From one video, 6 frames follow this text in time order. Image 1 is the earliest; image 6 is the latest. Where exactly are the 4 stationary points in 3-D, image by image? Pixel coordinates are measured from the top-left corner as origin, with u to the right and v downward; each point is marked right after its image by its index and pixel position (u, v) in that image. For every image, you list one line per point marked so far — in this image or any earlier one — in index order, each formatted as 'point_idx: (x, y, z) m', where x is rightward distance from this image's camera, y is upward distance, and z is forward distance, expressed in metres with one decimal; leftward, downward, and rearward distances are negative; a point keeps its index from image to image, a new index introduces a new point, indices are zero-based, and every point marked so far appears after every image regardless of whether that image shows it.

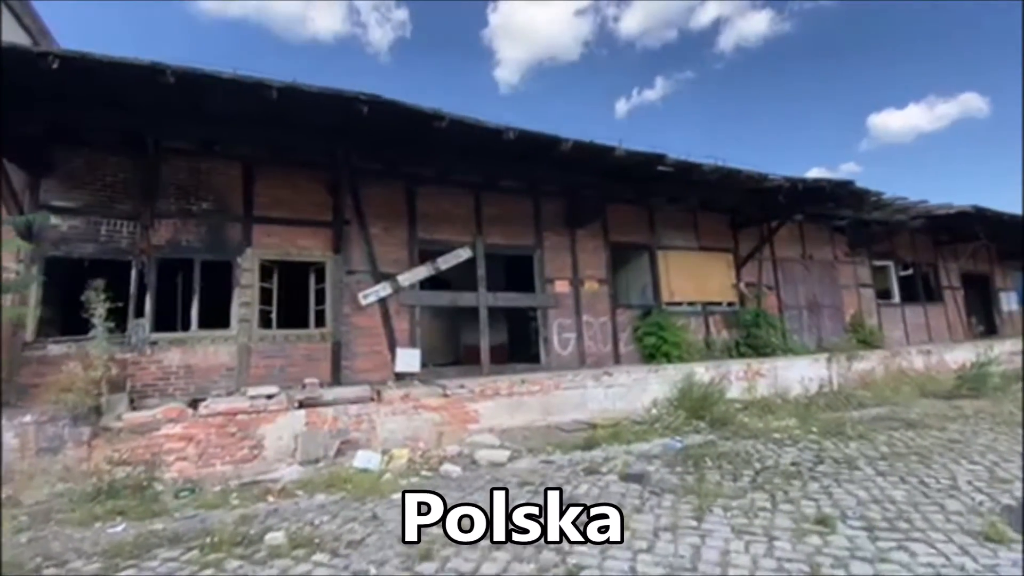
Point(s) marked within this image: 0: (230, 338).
0: (-3.8, -0.7, +6.4) m
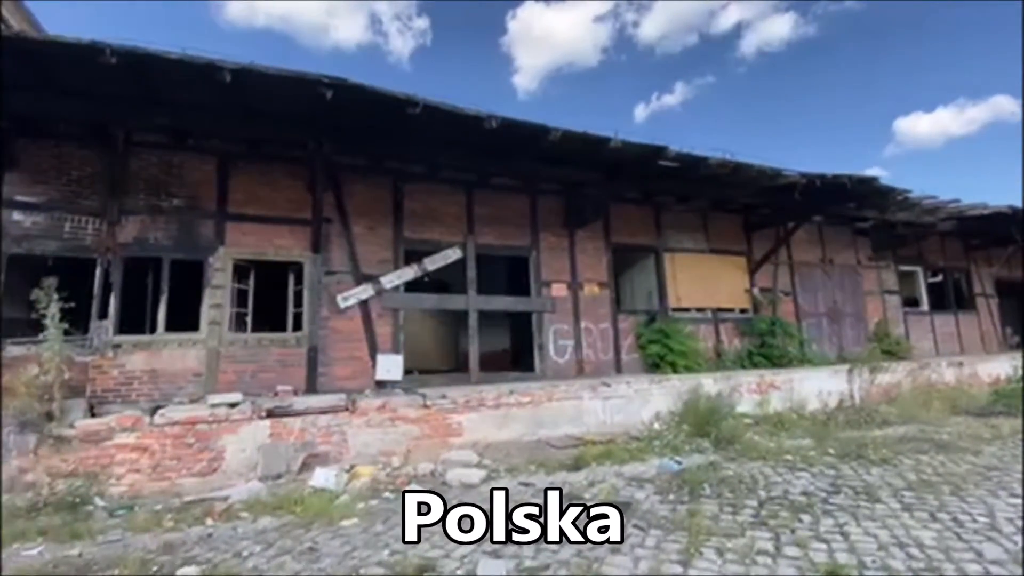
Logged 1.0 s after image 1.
0: (-3.9, -0.7, +6.0) m
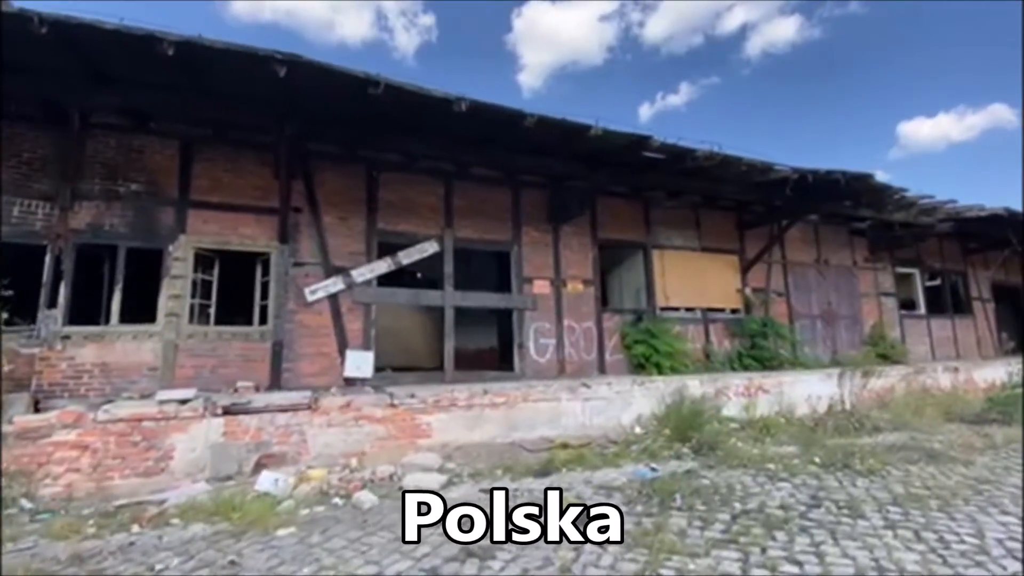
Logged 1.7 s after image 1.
0: (-4.3, -0.6, +5.8) m
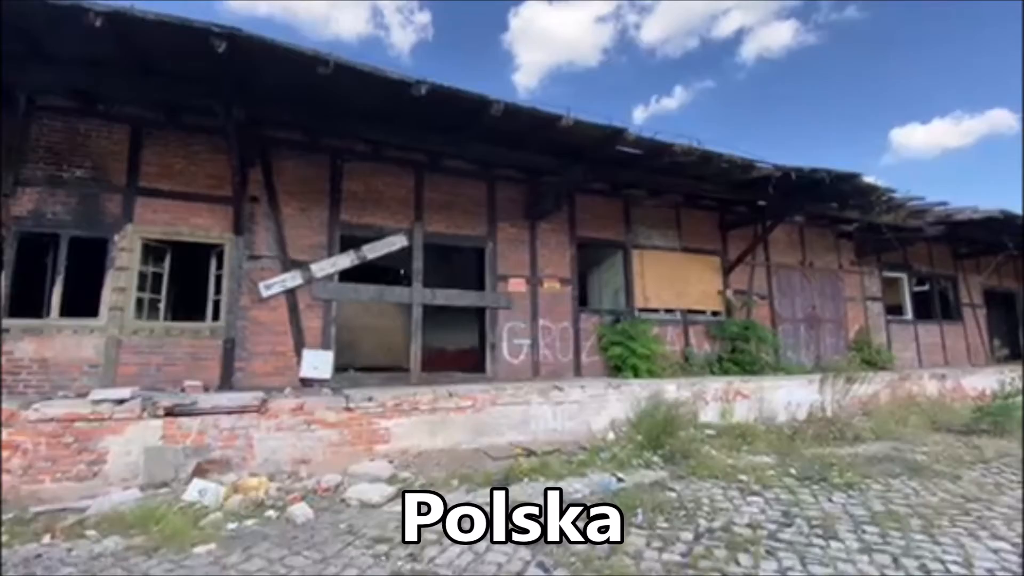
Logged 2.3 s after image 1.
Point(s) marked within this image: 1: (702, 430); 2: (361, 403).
0: (-4.7, -0.5, +5.4) m
1: (+2.6, -1.9, +6.4) m
2: (-1.7, -1.3, +5.4) m
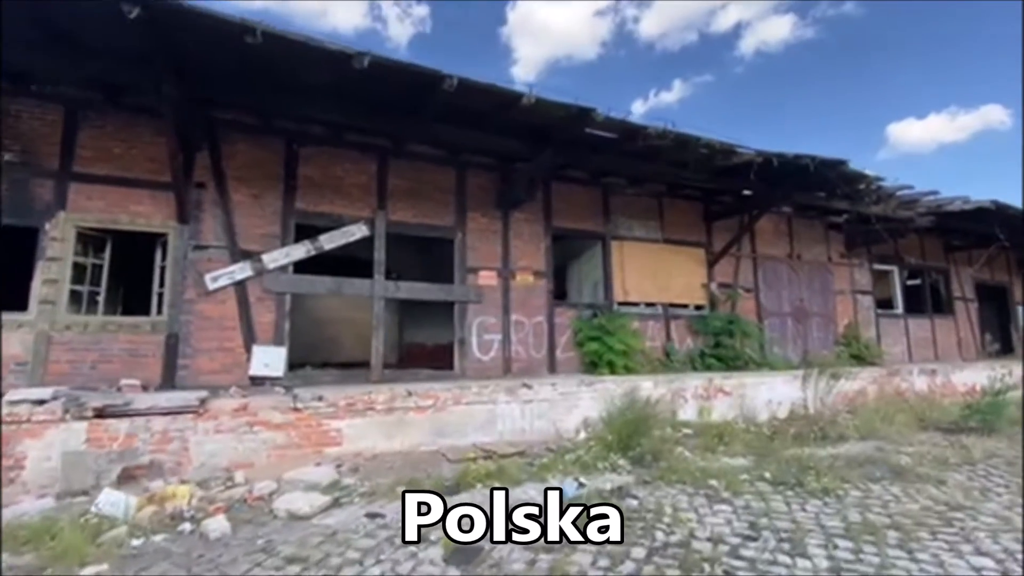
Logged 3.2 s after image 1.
0: (-5.1, -0.4, +5.0) m
1: (+2.1, -1.8, +6.1) m
2: (-2.1, -1.2, +5.0) m
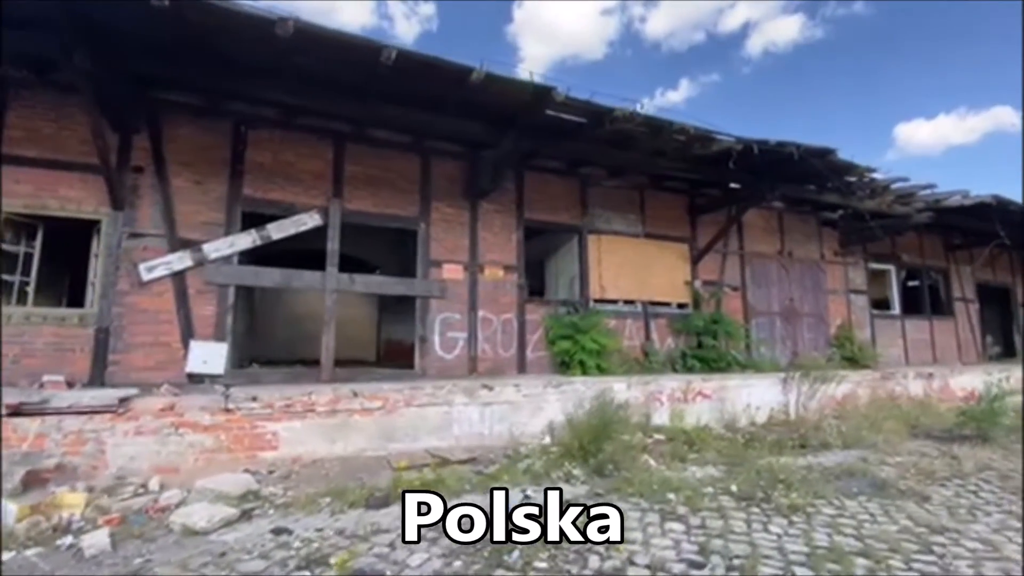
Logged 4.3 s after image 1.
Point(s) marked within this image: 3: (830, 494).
0: (-5.6, -0.3, +4.7) m
1: (+1.6, -1.8, +5.7) m
2: (-2.6, -1.1, +4.7) m
3: (+2.6, -1.7, +4.0) m
